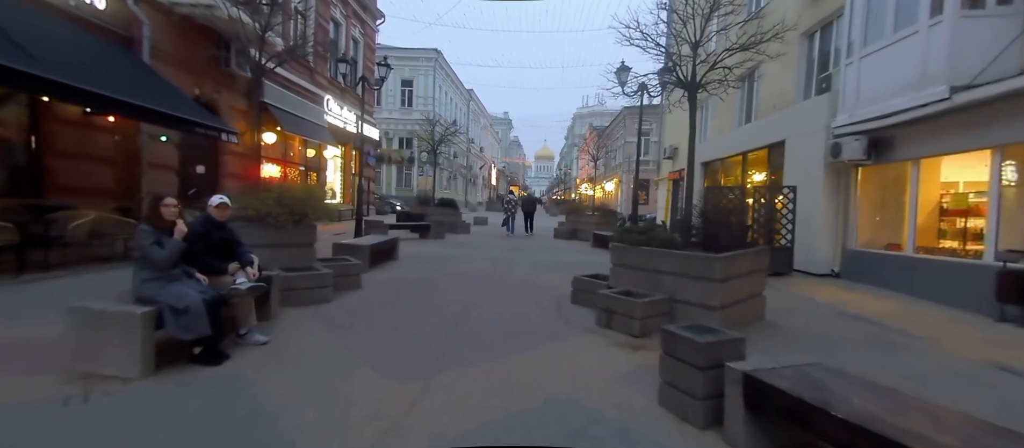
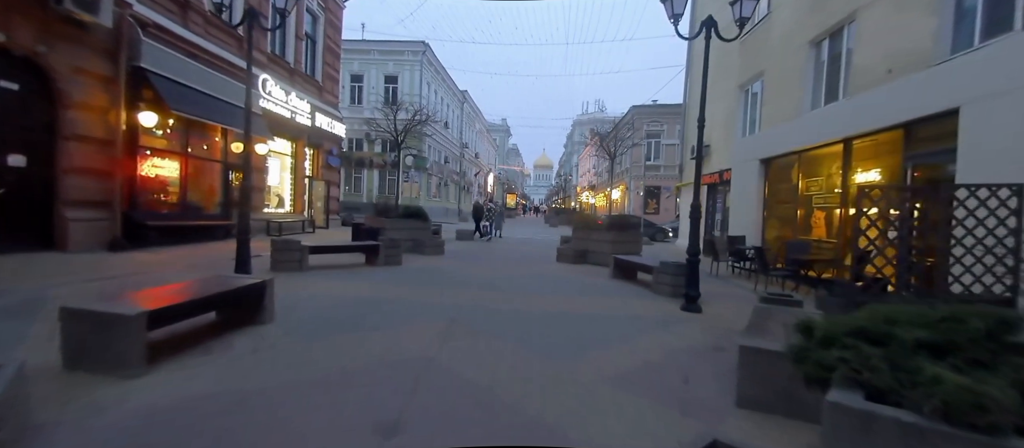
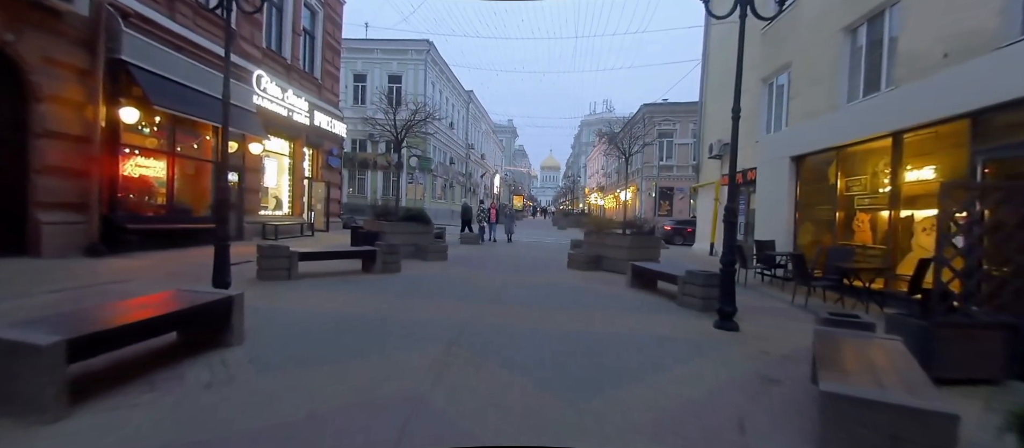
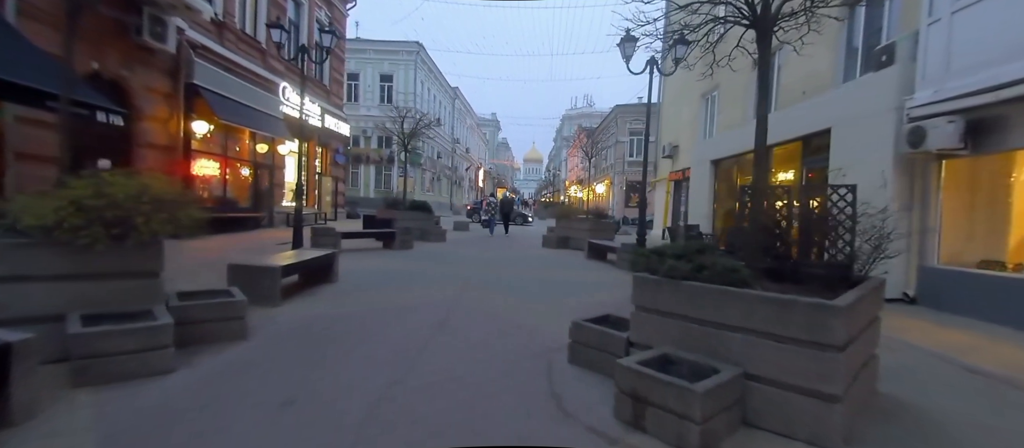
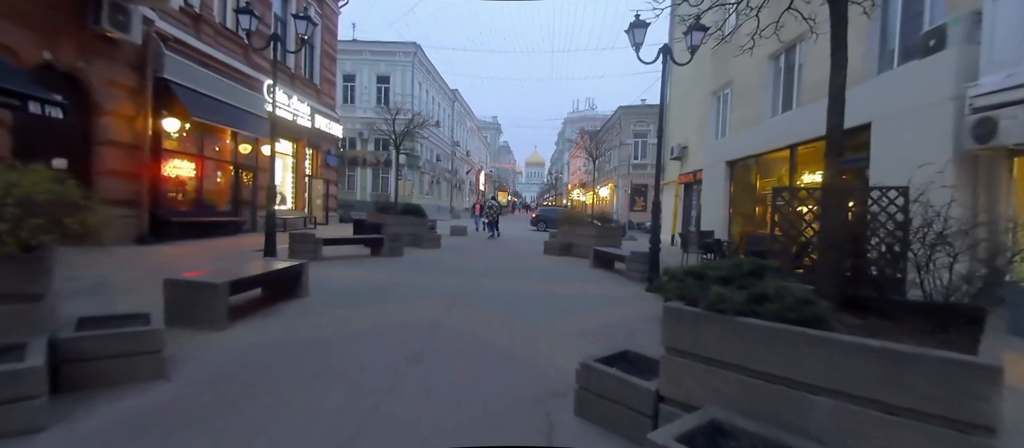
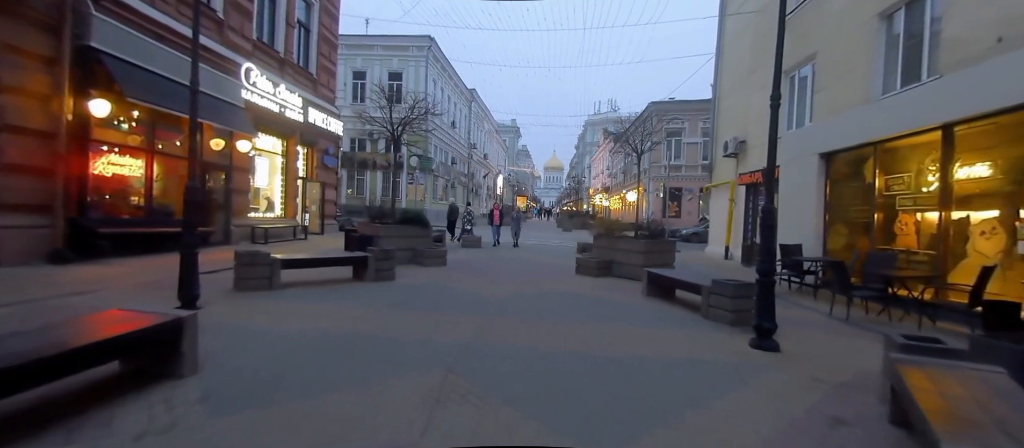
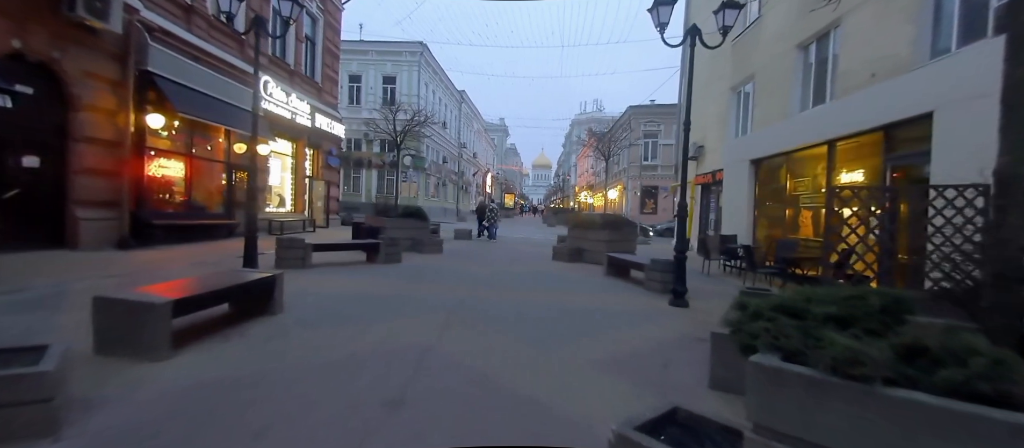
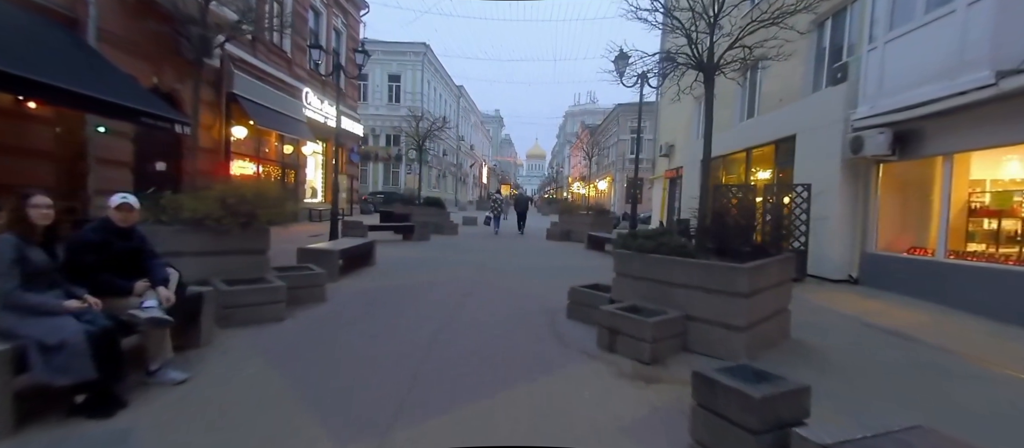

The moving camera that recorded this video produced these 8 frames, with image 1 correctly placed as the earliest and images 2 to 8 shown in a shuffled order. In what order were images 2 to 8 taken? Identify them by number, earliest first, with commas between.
8, 4, 5, 7, 2, 3, 6
